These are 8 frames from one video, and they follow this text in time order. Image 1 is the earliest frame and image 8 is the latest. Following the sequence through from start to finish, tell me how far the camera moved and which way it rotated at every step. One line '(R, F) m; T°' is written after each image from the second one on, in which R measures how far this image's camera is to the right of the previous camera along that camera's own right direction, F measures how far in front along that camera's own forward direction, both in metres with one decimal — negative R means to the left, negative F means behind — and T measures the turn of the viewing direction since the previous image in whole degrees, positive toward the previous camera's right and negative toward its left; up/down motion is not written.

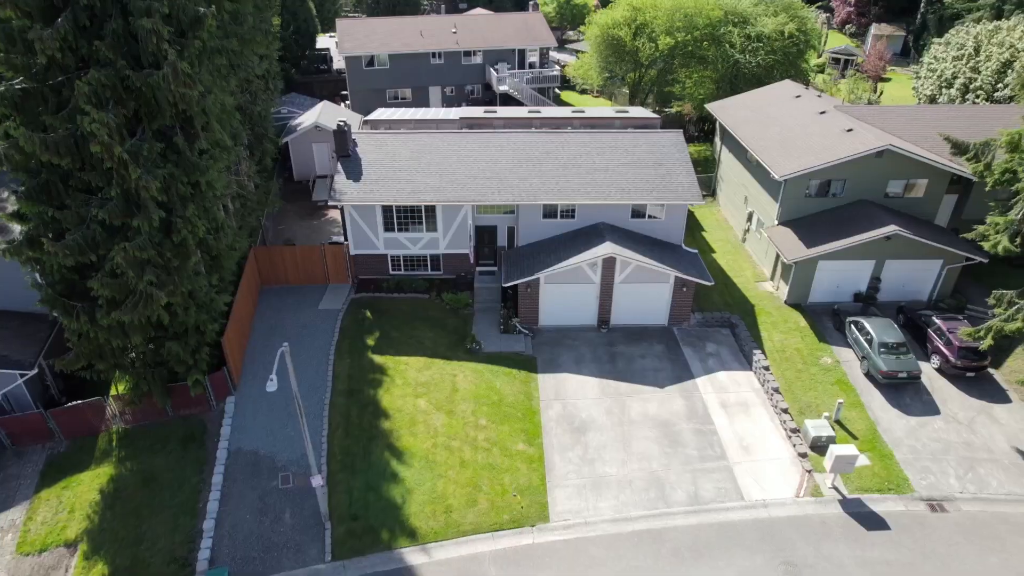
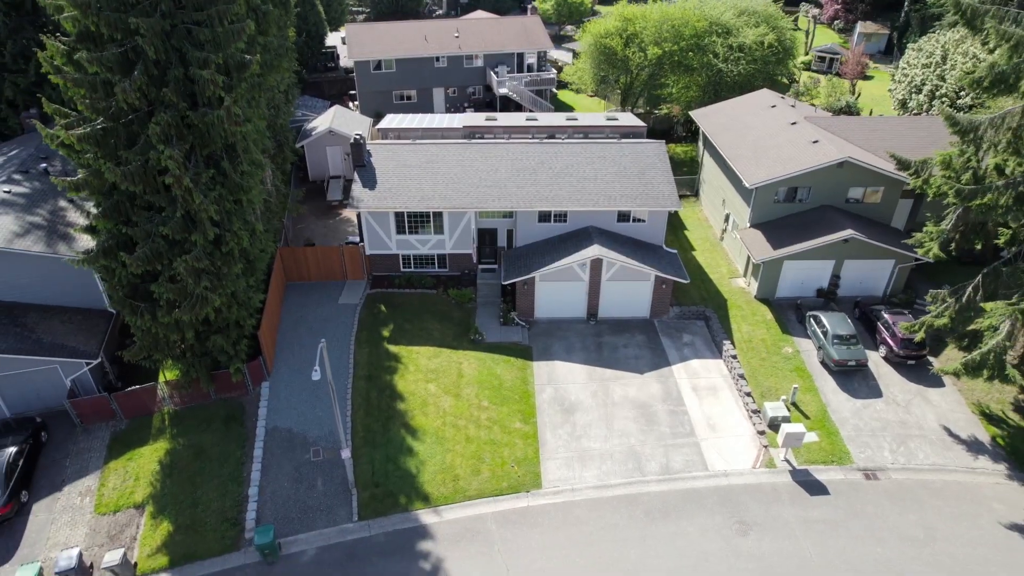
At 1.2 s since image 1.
(+0.1, -2.5) m; 0°
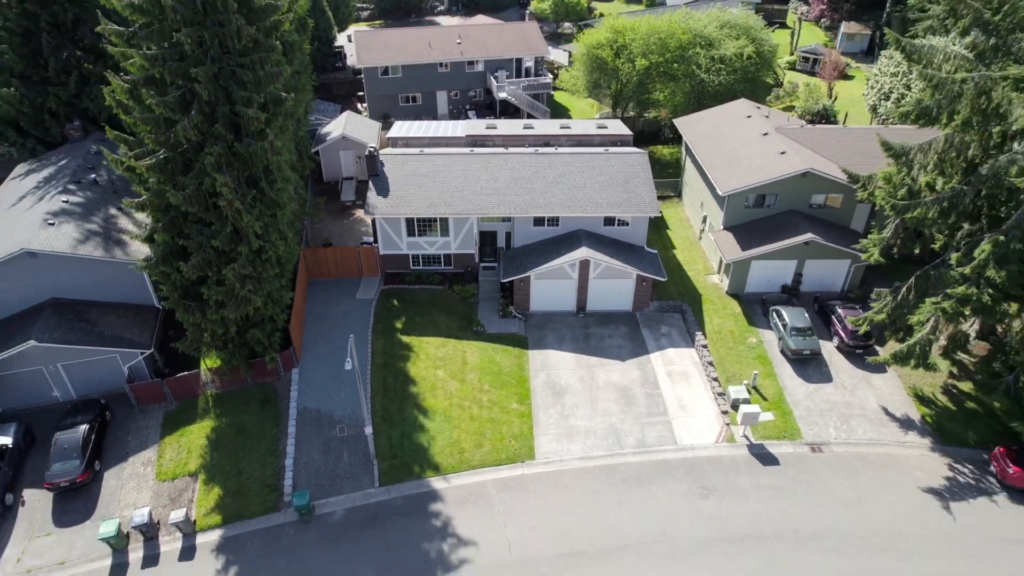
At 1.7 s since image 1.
(+0.1, -2.9) m; 0°
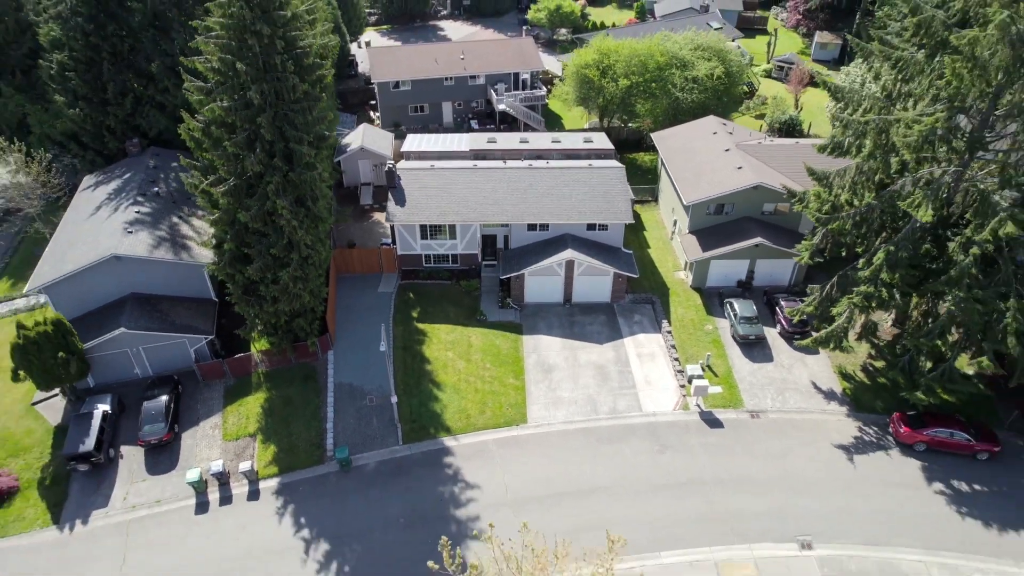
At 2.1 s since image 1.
(+0.2, -4.8) m; 0°
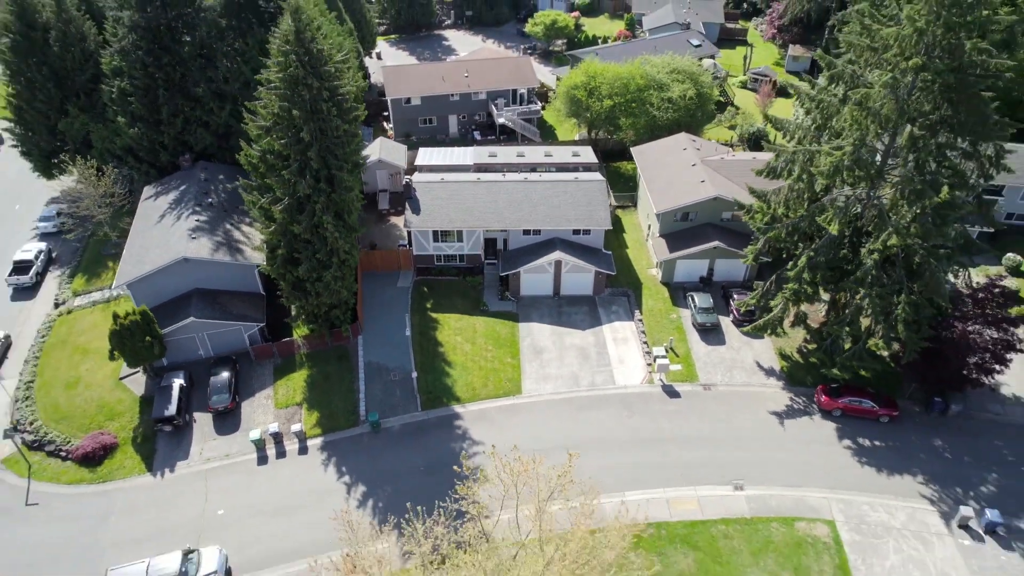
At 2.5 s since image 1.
(+0.2, -5.8) m; 0°
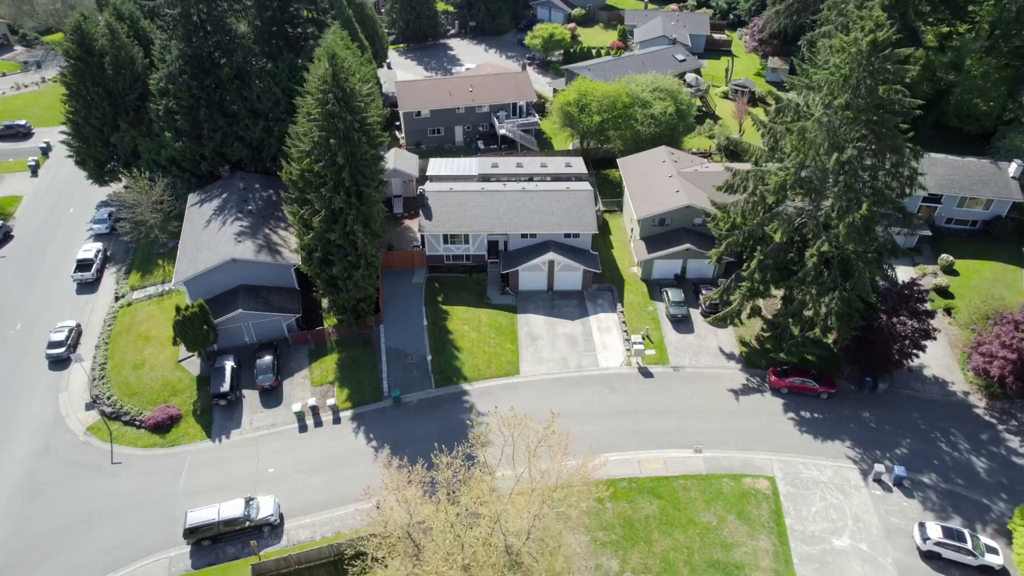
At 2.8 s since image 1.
(+0.1, -5.6) m; 0°
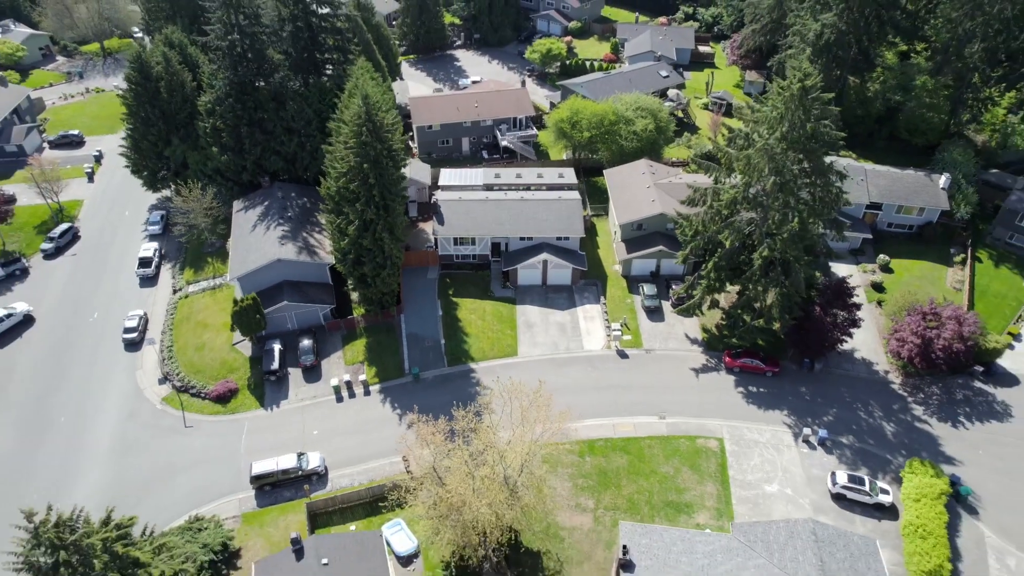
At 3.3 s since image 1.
(+0.2, -7.3) m; 0°
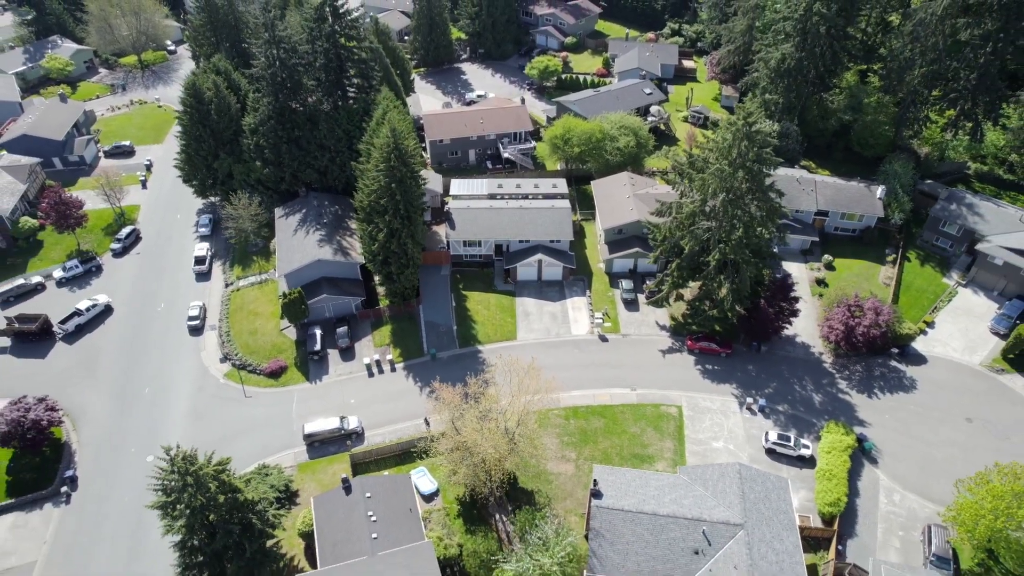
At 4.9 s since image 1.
(+0.2, -9.1) m; 0°
